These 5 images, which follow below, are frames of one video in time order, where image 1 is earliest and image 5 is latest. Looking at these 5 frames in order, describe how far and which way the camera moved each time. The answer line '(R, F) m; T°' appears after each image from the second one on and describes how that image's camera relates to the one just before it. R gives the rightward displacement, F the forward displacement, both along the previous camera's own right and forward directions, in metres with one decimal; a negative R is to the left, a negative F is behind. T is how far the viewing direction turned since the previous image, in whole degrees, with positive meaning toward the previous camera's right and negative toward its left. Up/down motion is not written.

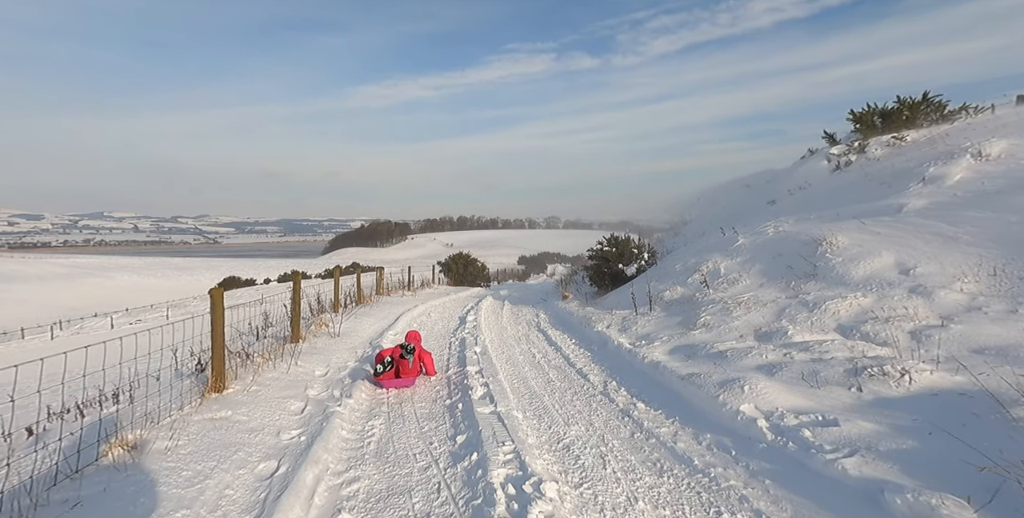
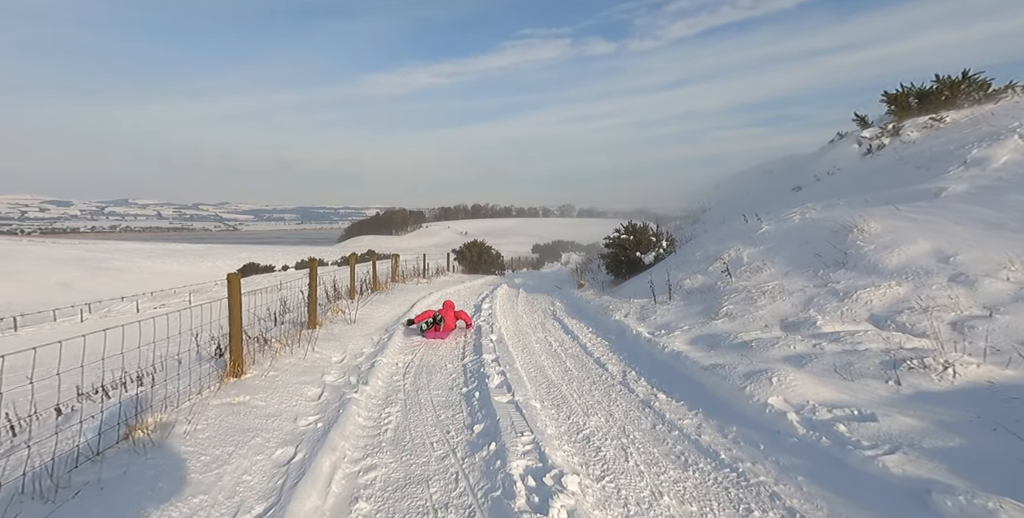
(0.0, +0.1) m; -2°
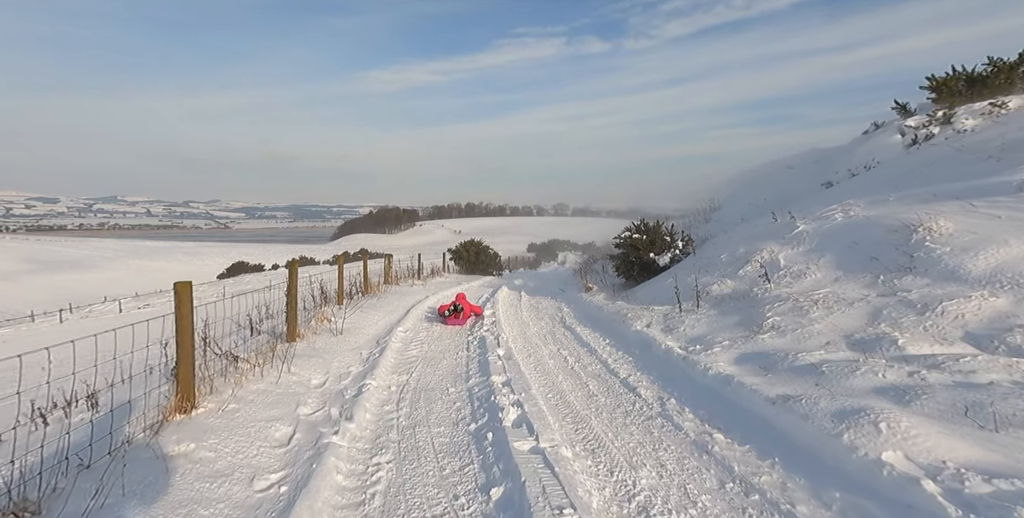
(-0.2, +1.1) m; +1°
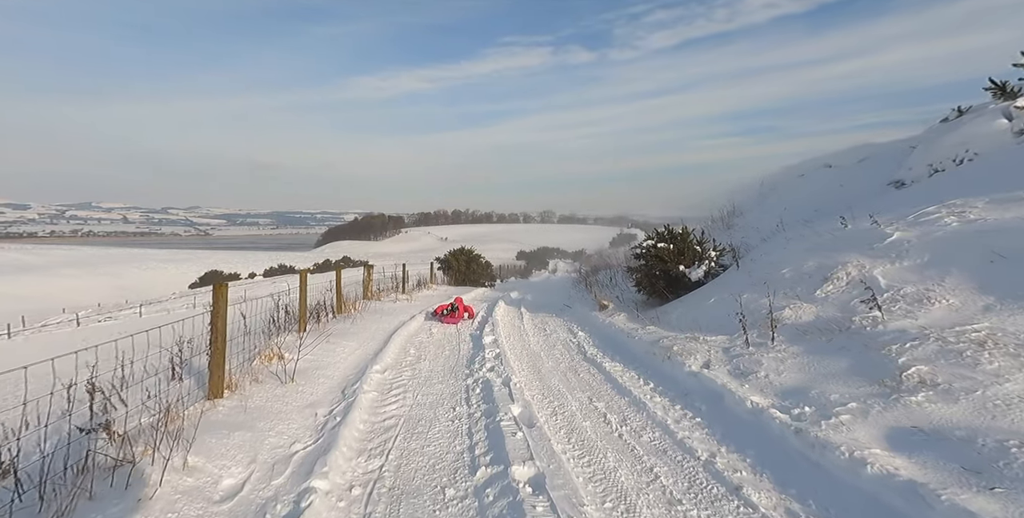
(-0.3, +2.2) m; +1°
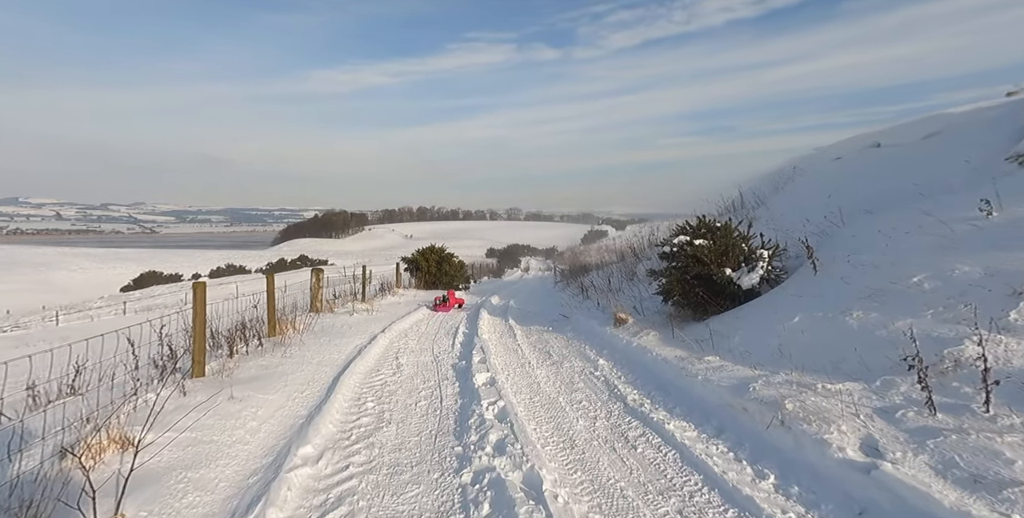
(-0.5, +2.9) m; +4°
